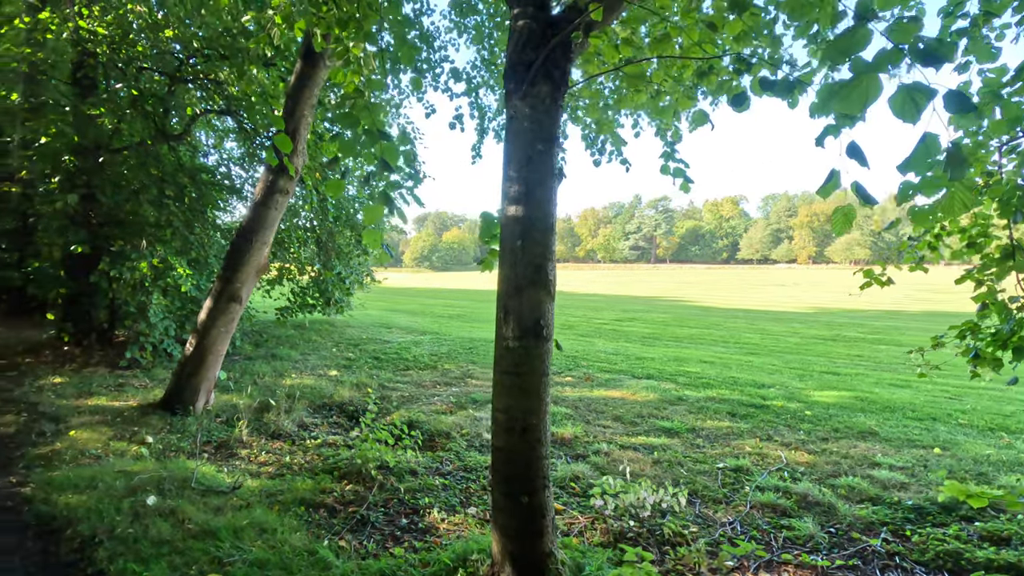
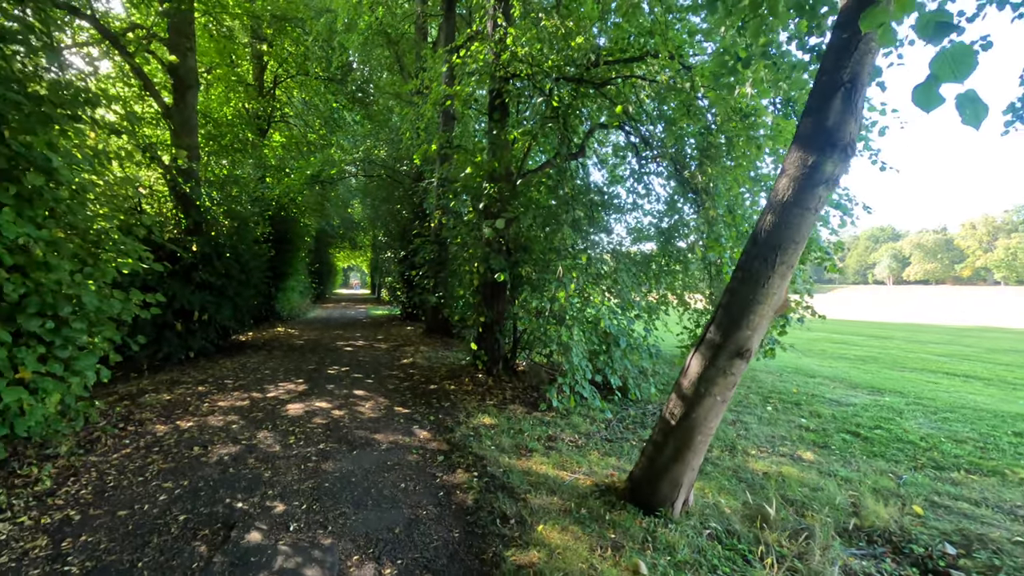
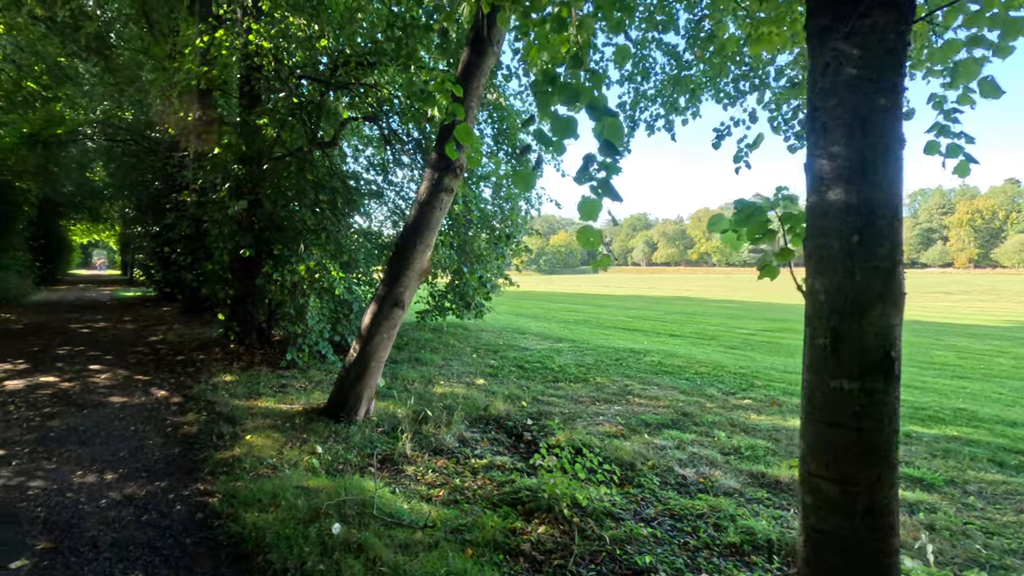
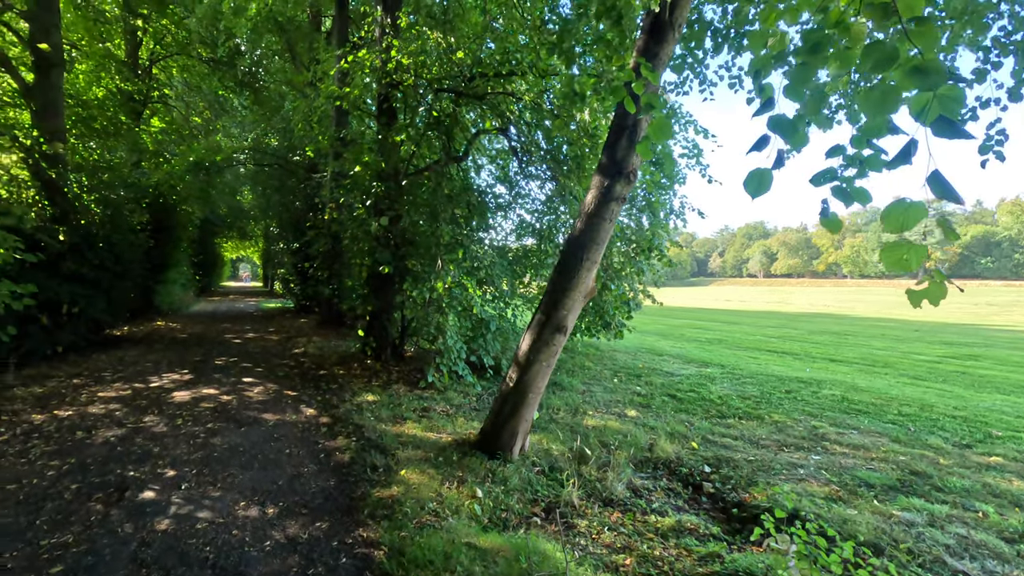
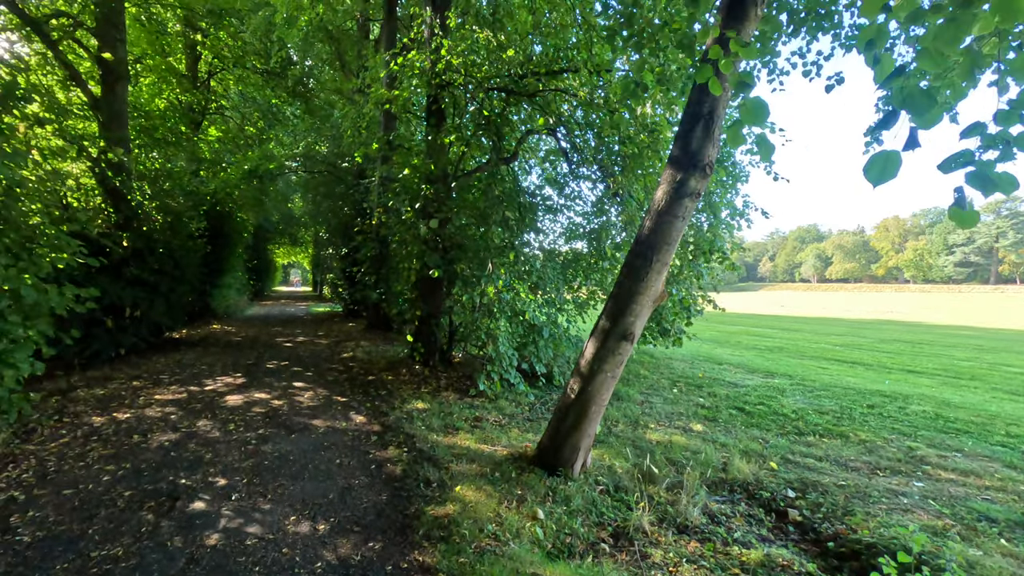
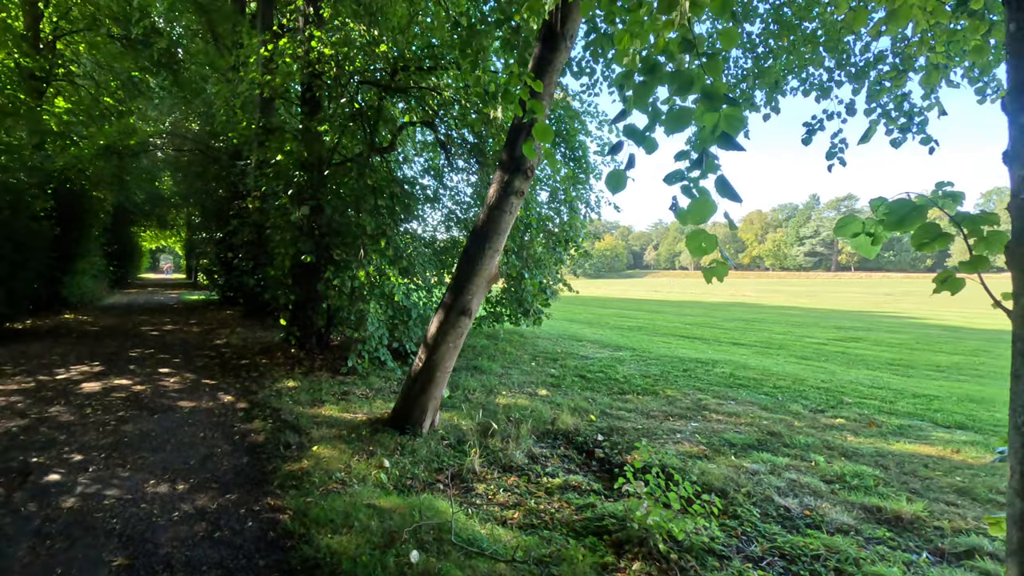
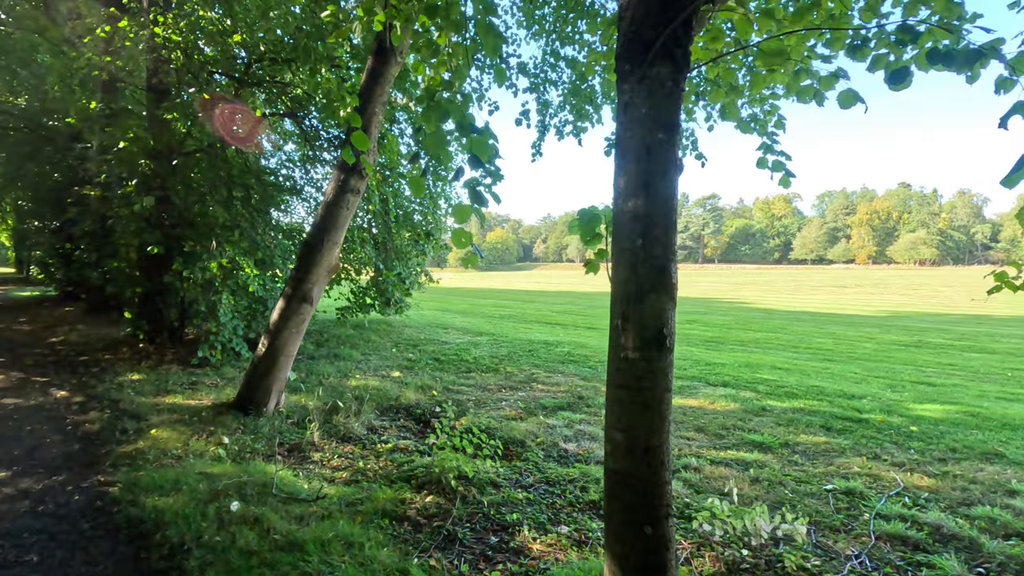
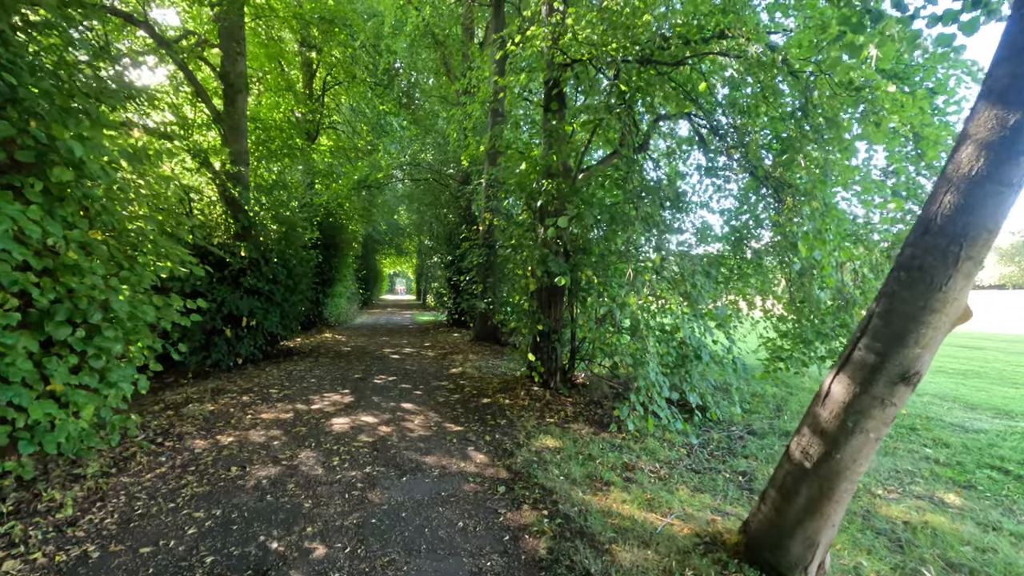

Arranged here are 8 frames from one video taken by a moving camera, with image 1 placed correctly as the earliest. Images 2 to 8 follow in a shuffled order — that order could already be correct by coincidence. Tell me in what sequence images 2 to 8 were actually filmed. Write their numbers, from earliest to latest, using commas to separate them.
7, 3, 6, 4, 5, 2, 8
